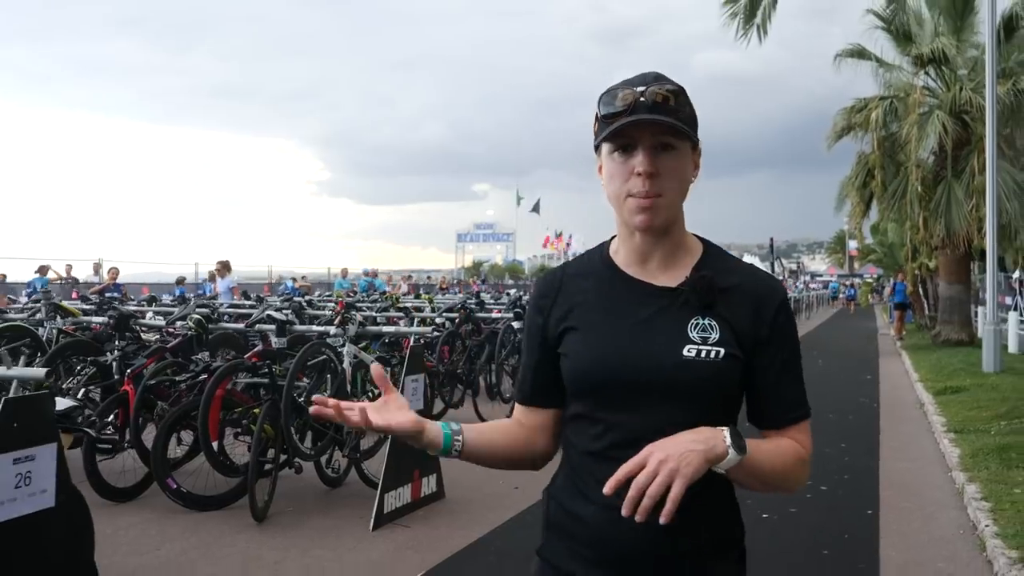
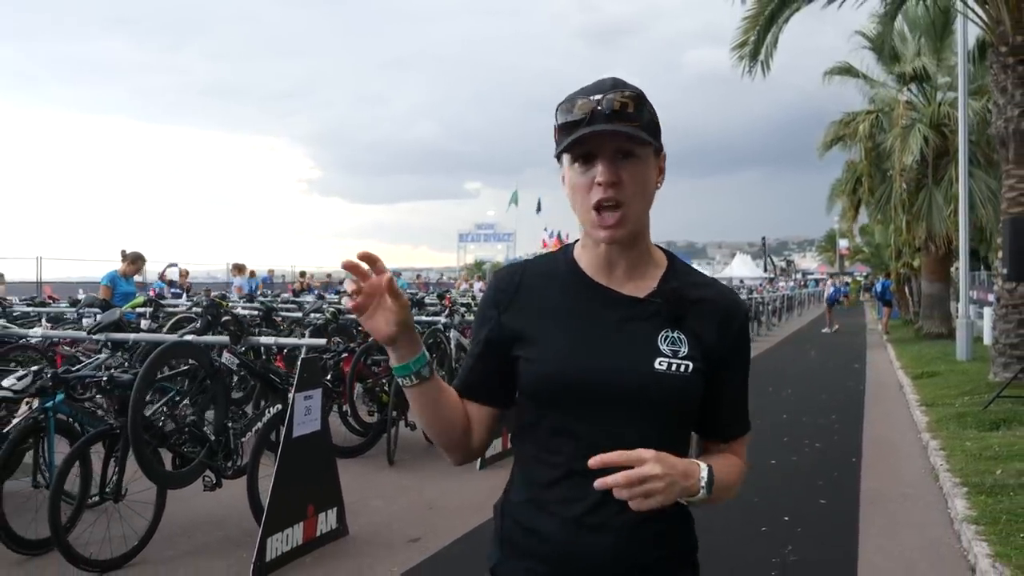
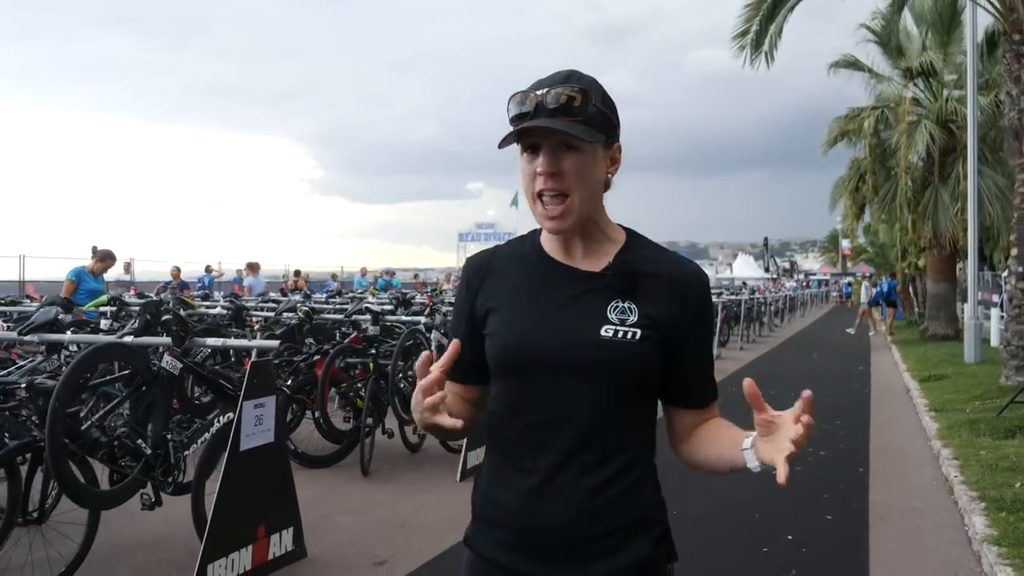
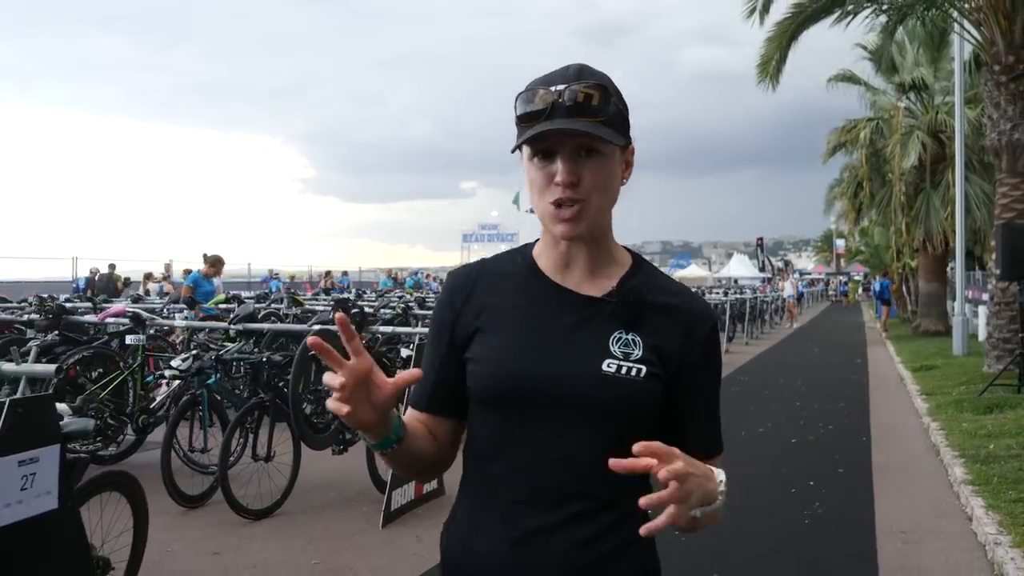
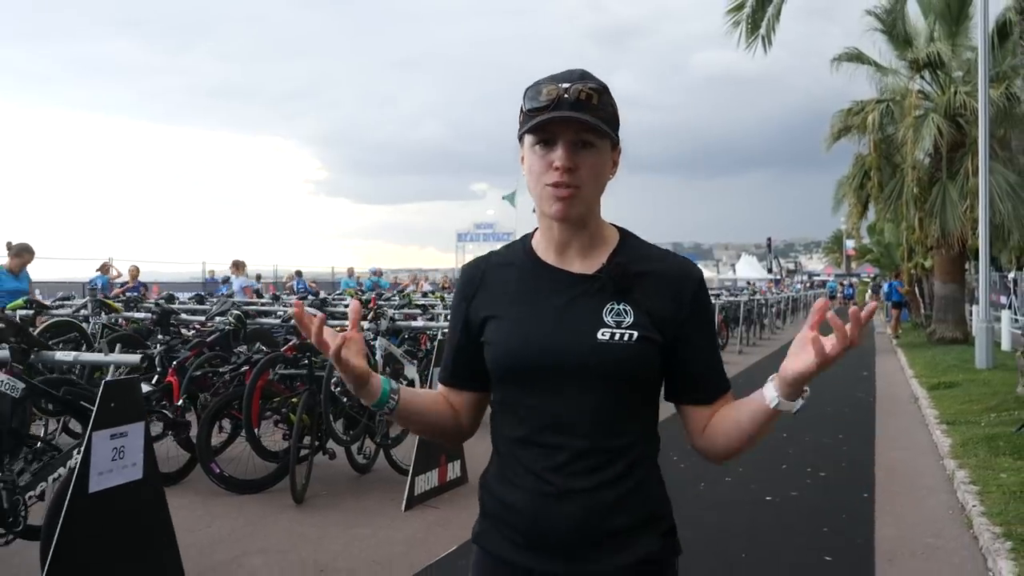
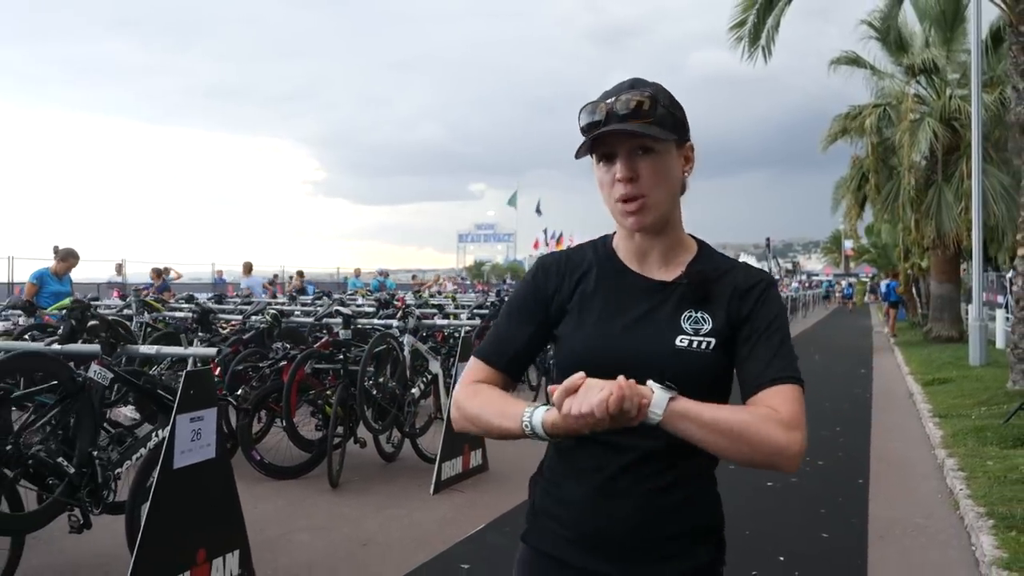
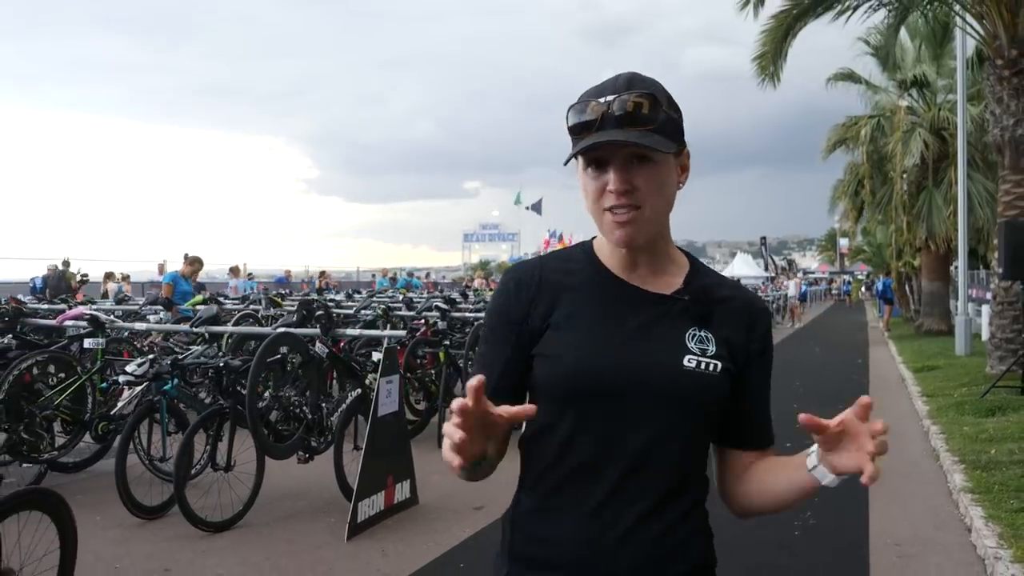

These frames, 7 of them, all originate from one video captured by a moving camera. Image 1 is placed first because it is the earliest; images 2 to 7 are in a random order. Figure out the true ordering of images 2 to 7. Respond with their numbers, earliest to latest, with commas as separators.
5, 6, 3, 2, 7, 4
